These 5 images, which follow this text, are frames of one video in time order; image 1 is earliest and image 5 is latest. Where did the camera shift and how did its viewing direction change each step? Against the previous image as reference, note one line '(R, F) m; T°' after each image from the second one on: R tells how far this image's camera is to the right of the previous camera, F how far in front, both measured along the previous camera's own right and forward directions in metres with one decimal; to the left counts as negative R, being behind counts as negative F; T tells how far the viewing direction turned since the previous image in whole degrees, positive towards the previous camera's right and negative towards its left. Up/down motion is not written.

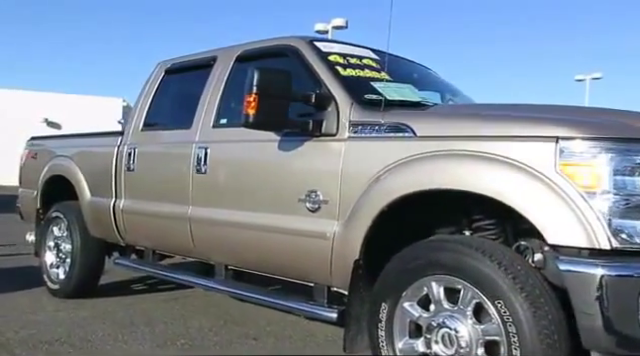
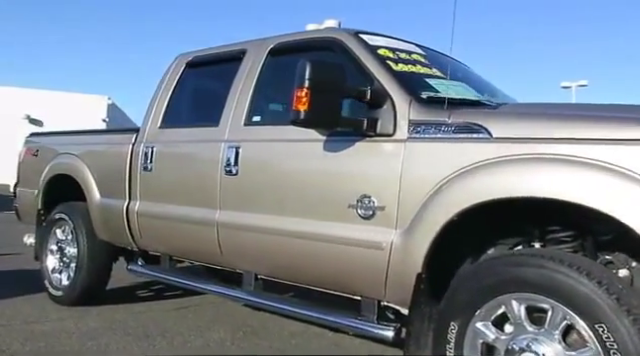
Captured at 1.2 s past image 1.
(-0.4, +0.3) m; +2°
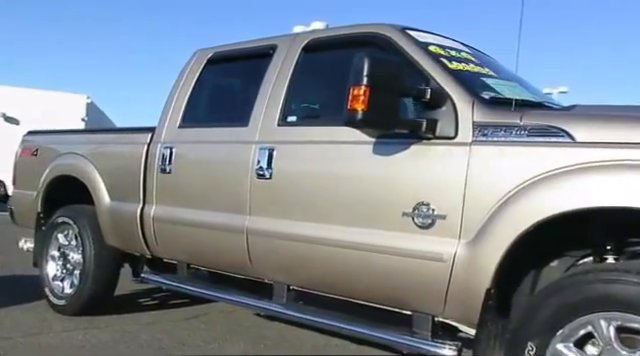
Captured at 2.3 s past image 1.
(-0.4, +0.3) m; +2°
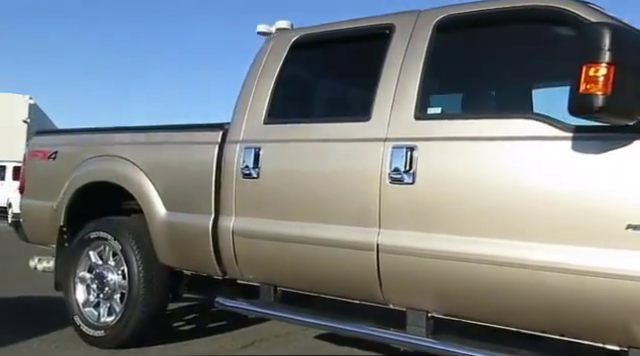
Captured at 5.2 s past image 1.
(-1.0, +0.7) m; +5°
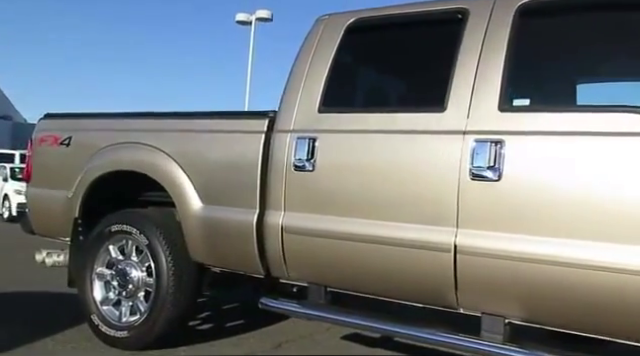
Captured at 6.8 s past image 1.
(-0.5, +0.3) m; +3°
